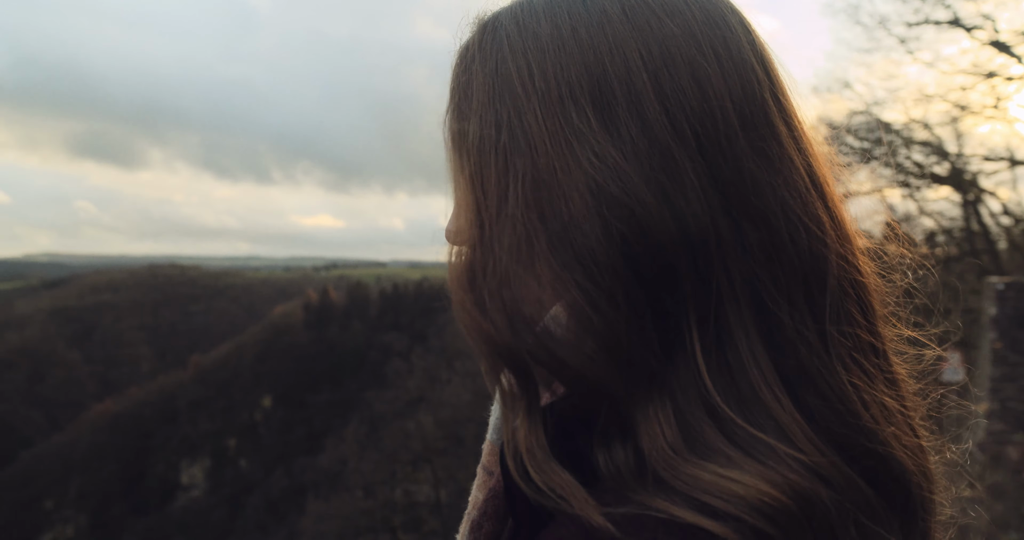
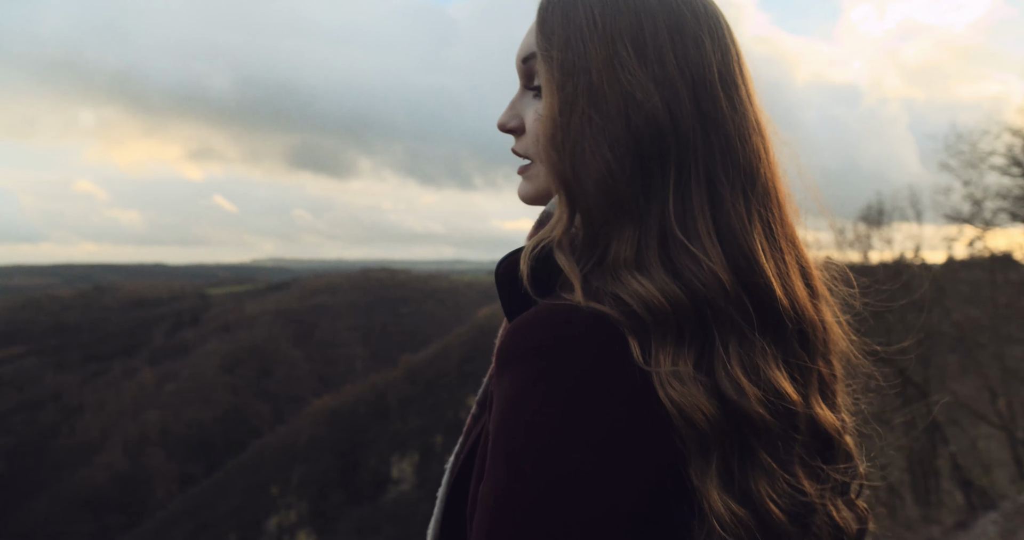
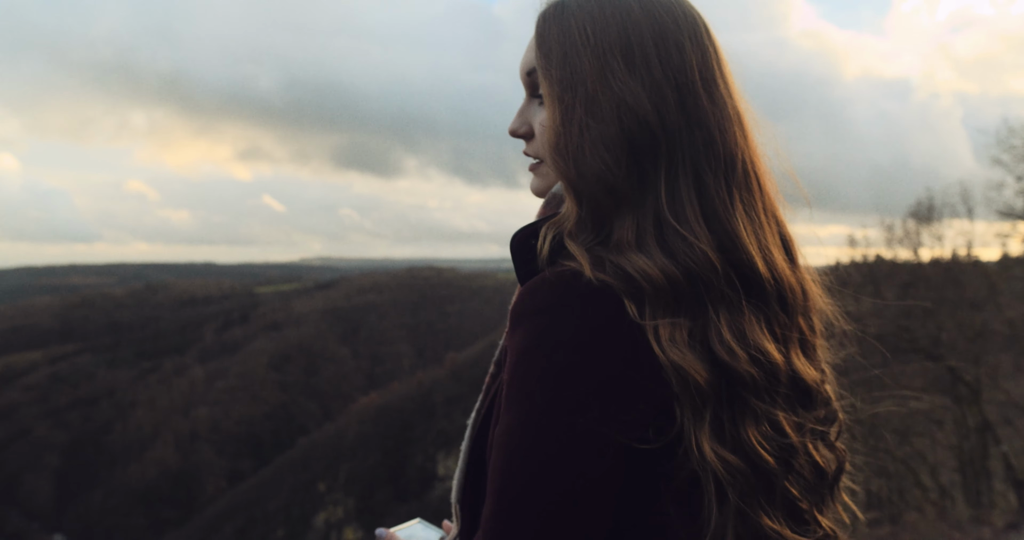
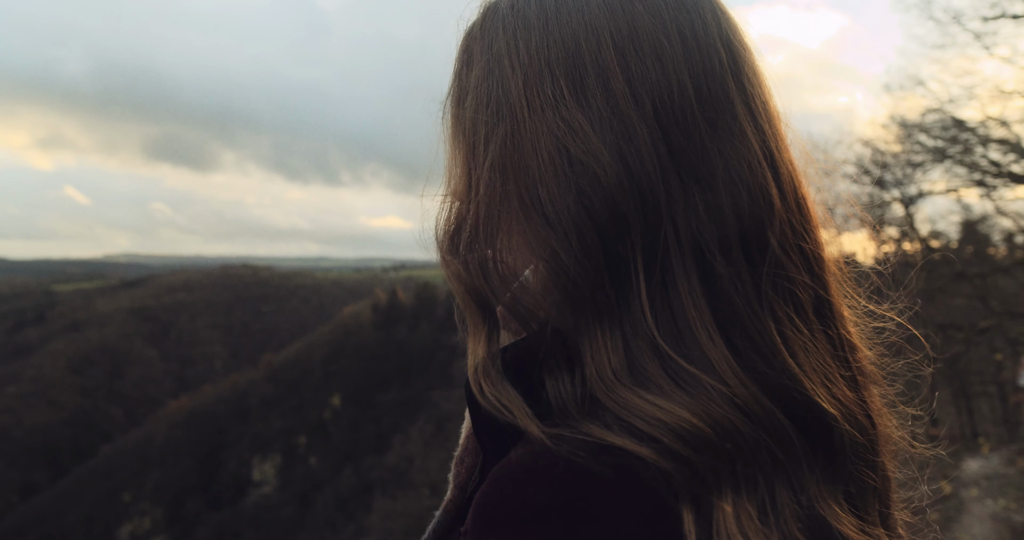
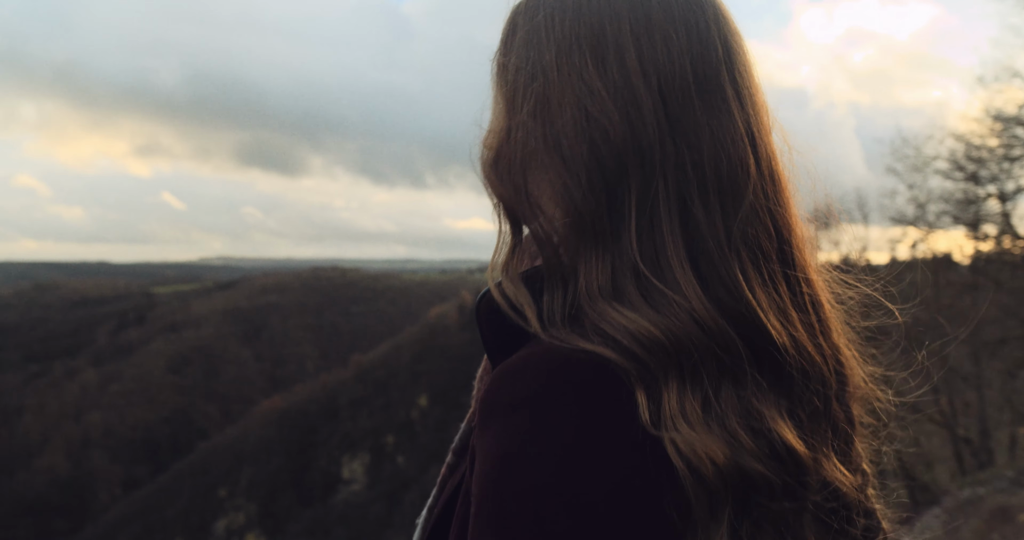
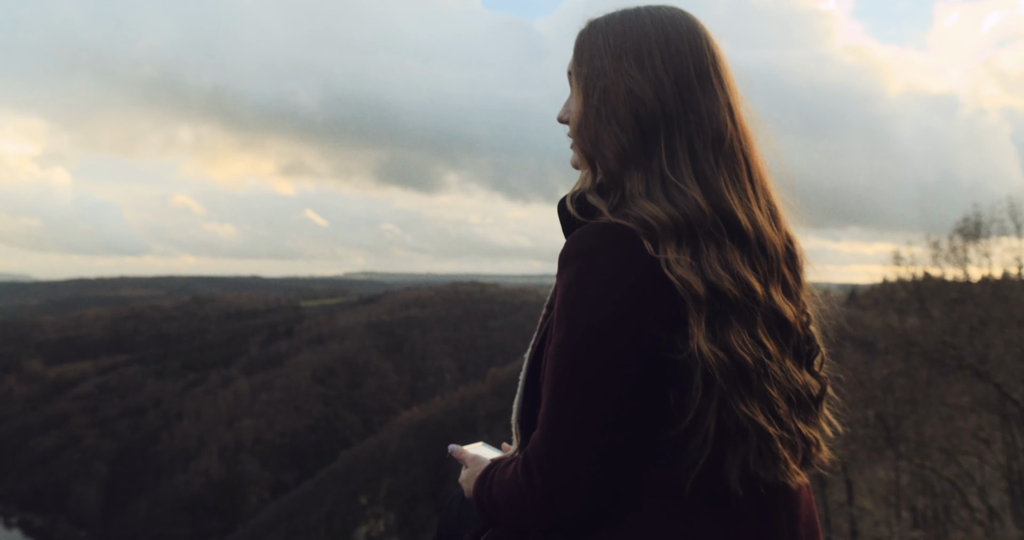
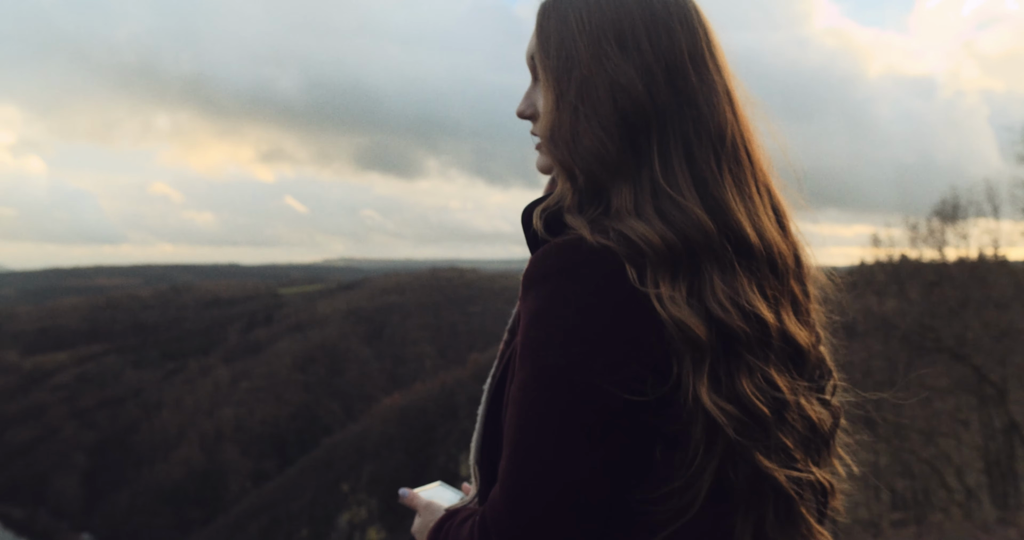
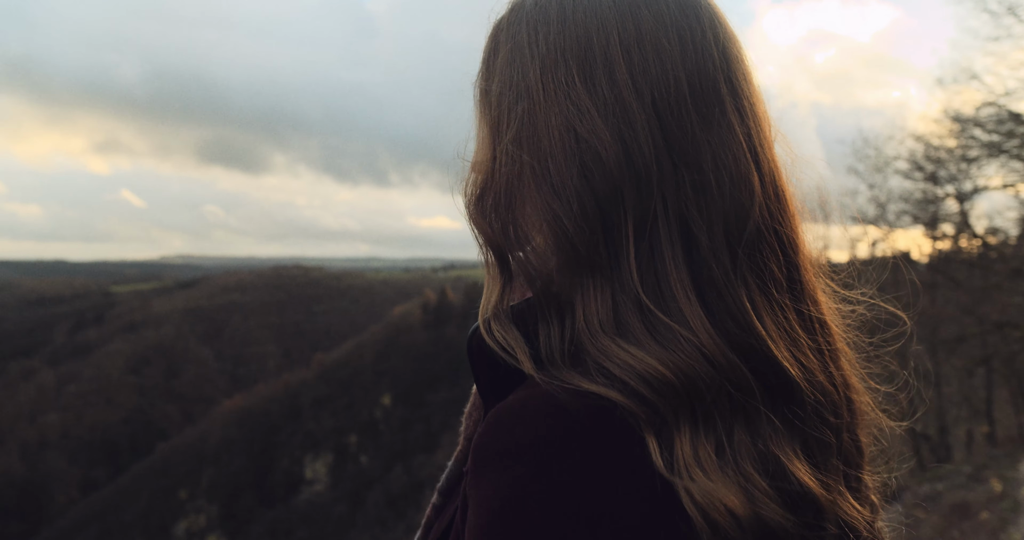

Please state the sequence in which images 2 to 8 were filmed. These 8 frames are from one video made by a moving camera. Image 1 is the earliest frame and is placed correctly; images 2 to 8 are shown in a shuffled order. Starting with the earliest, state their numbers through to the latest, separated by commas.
4, 8, 5, 2, 3, 7, 6
